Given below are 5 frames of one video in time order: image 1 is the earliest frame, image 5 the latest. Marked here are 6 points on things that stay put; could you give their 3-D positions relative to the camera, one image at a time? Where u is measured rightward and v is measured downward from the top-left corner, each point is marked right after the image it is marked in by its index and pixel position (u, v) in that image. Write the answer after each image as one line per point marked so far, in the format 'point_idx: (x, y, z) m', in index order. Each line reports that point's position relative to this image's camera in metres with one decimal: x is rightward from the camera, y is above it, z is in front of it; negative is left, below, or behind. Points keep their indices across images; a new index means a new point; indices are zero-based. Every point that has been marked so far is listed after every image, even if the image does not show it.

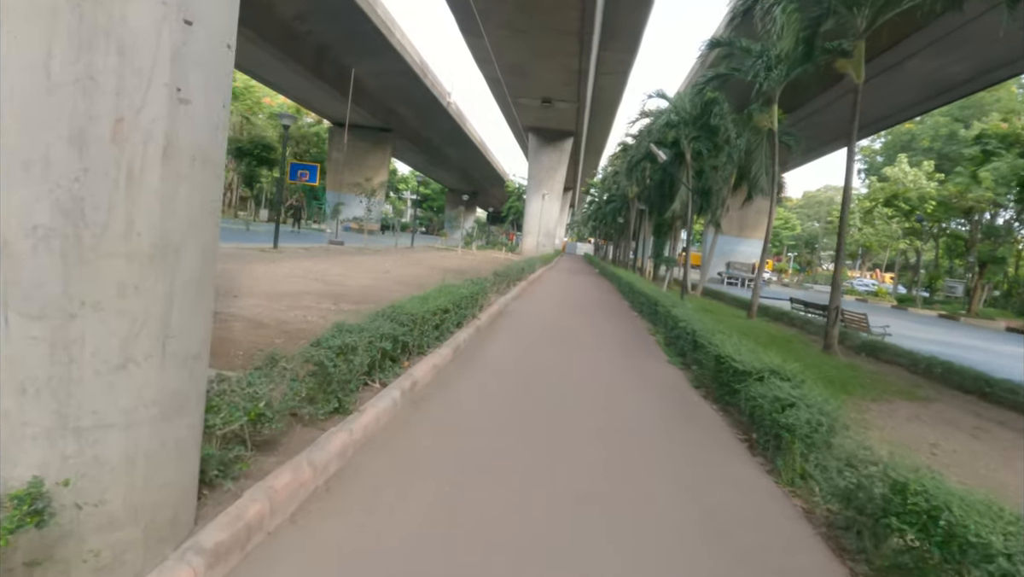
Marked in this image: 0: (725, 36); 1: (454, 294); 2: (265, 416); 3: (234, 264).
0: (+5.9, +7.0, +18.4) m
1: (-0.8, -0.1, +9.6) m
2: (-1.4, -0.7, +3.8) m
3: (-6.6, +0.6, +15.7) m
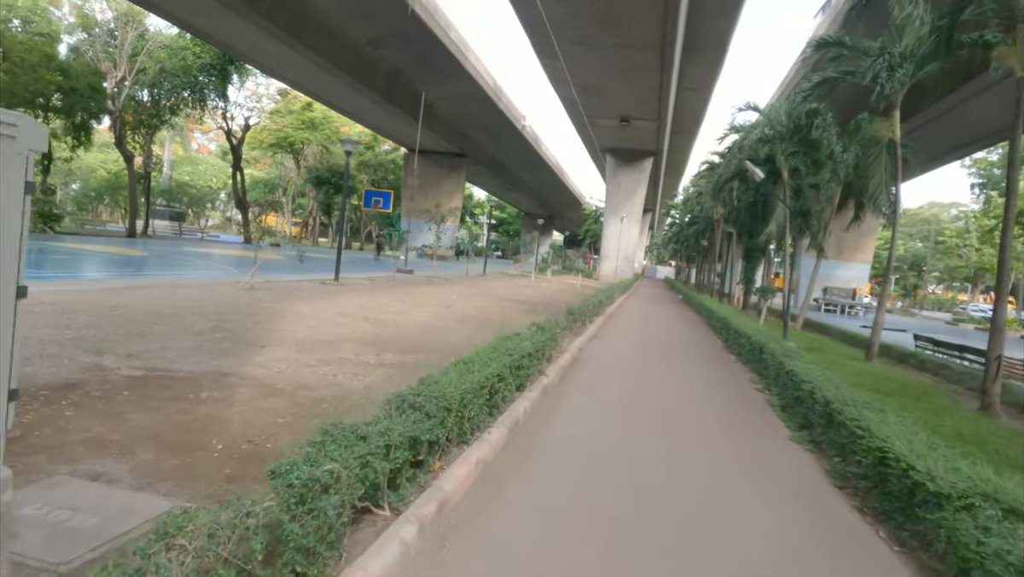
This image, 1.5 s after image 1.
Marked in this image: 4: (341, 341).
0: (+7.7, +6.1, +16.0) m
1: (0.0, -0.7, +7.7) m
2: (-1.2, -1.1, +2.0) m
3: (-5.0, -0.3, +14.5) m
4: (-2.6, -0.8, +10.2) m
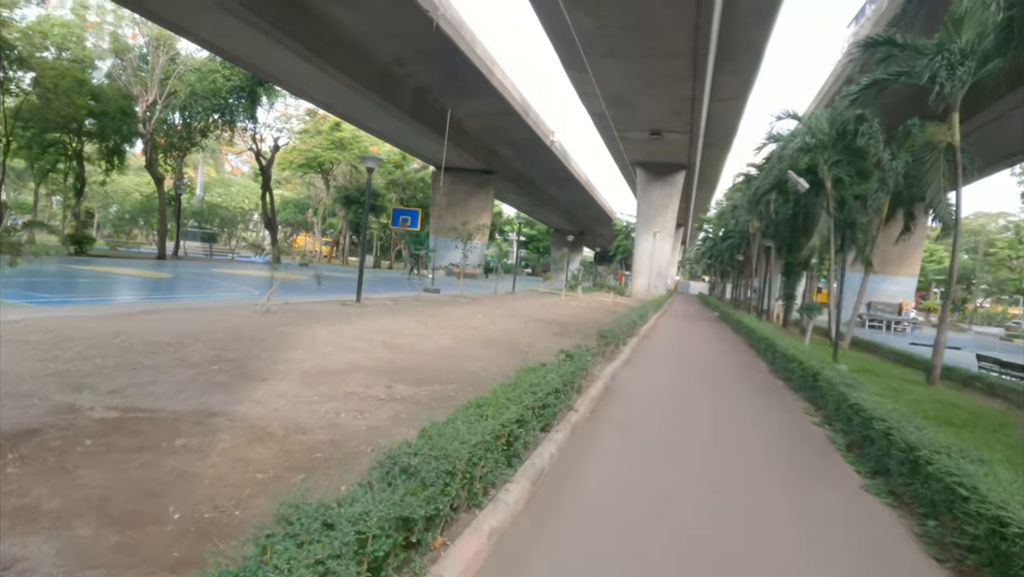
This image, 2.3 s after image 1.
0: (+8.2, +5.7, +14.8) m
1: (+0.3, -1.0, +6.8) m
2: (-1.2, -1.3, +1.1) m
3: (-4.4, -0.7, +13.7) m
4: (-2.3, -1.2, +9.4) m
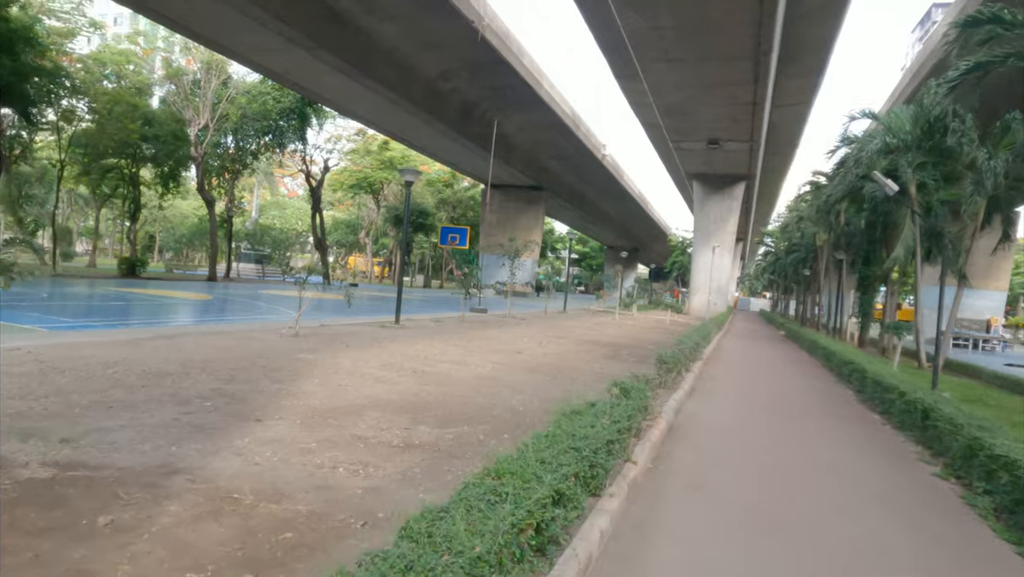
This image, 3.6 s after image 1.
0: (+9.1, +5.4, +12.8) m
1: (+0.6, -1.1, +5.2) m
2: (-1.4, -1.3, -0.4) m
3: (-3.6, -1.2, +12.5) m
4: (-1.7, -1.4, +8.0) m
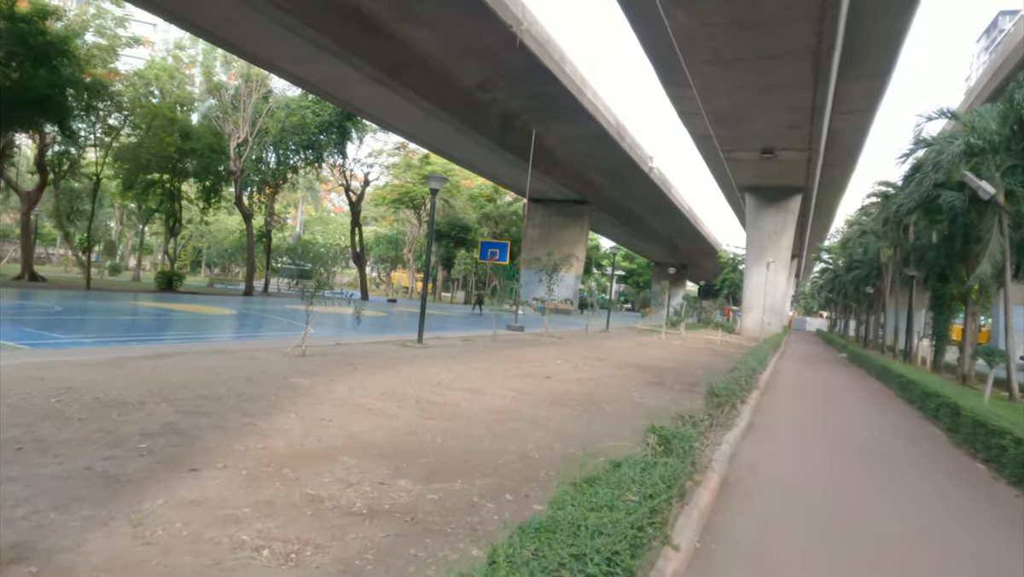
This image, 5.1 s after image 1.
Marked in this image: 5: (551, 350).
0: (+9.6, +5.1, +10.6) m
1: (+0.5, -1.2, +3.5) m
2: (-1.9, -1.2, -1.9) m
3: (-3.2, -1.4, +11.1) m
4: (-1.7, -1.6, +6.5) m
5: (+1.1, -1.8, +19.8) m
